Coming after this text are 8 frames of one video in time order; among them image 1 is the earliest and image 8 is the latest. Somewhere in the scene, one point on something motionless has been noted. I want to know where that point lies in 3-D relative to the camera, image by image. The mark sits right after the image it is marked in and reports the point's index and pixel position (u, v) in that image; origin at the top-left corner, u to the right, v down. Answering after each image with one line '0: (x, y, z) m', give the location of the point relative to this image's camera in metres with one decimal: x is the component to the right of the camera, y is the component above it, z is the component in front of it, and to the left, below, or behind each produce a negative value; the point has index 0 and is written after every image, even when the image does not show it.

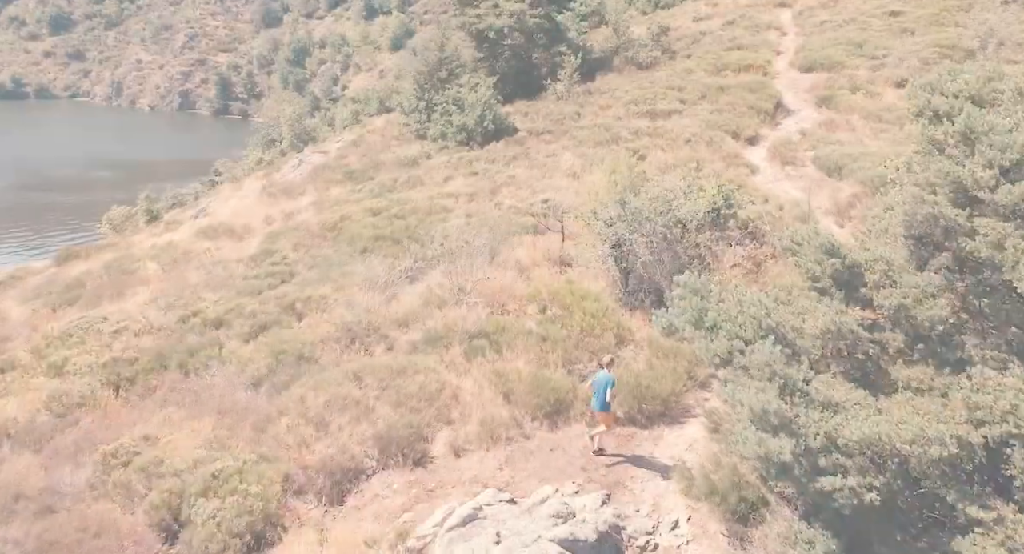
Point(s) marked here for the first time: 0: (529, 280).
0: (+0.3, -0.1, +16.0) m
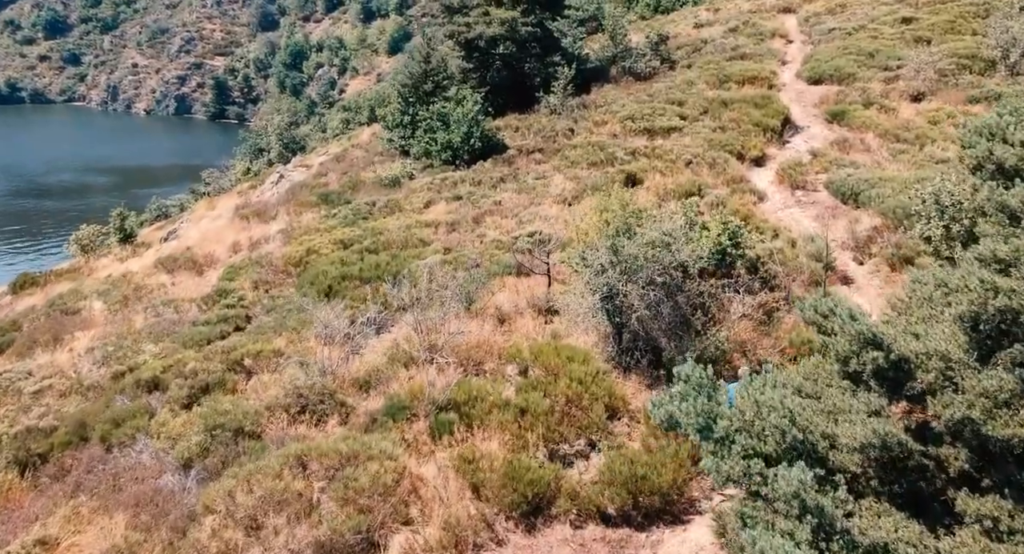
0: (0.0, -0.8, +14.1) m
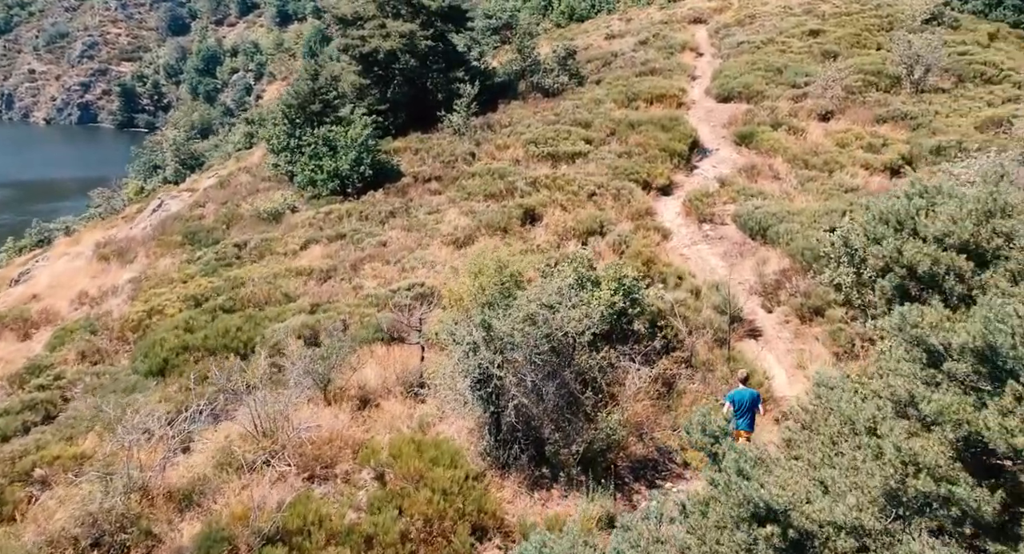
0: (-1.8, -1.8, +12.0) m
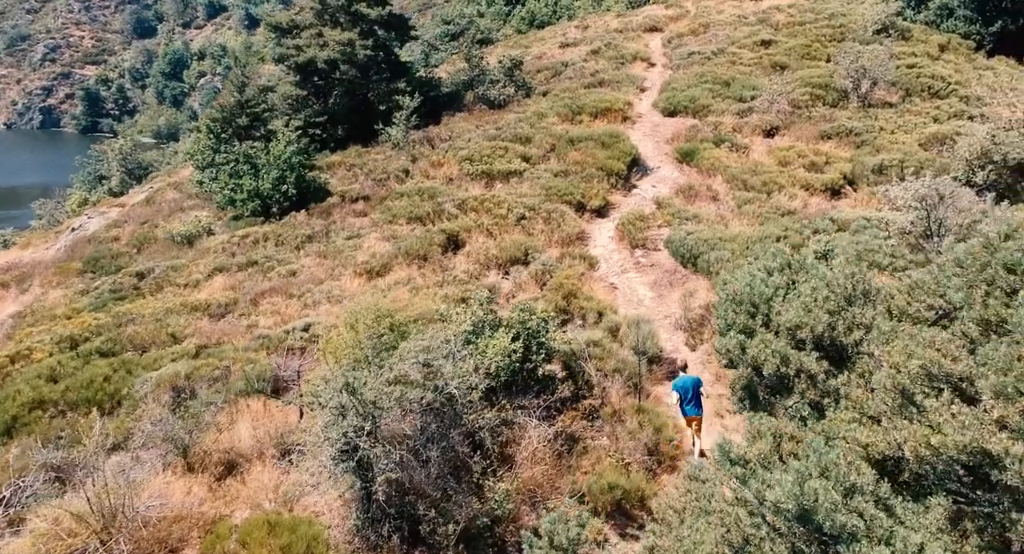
0: (-3.3, -2.5, +10.8) m
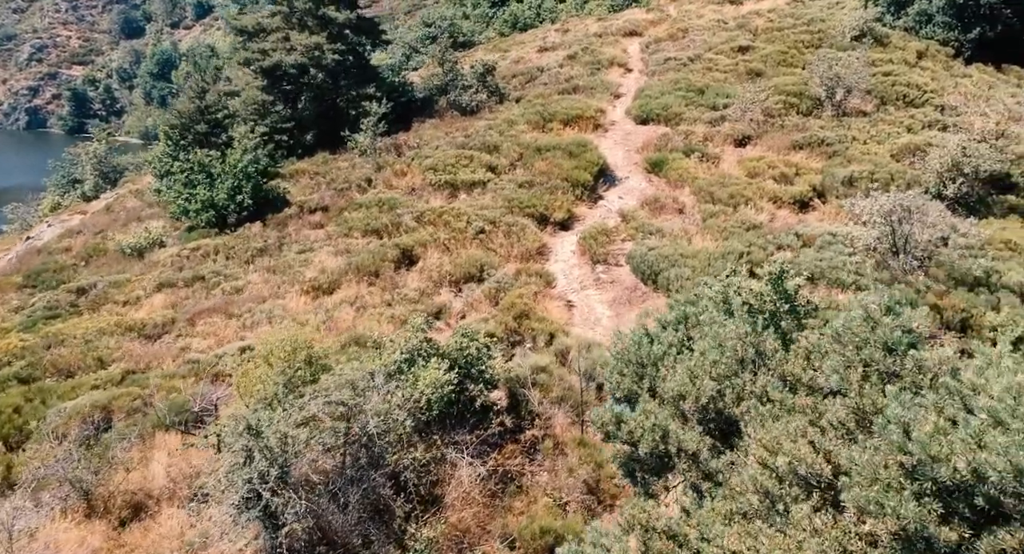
0: (-4.1, -2.8, +10.1) m
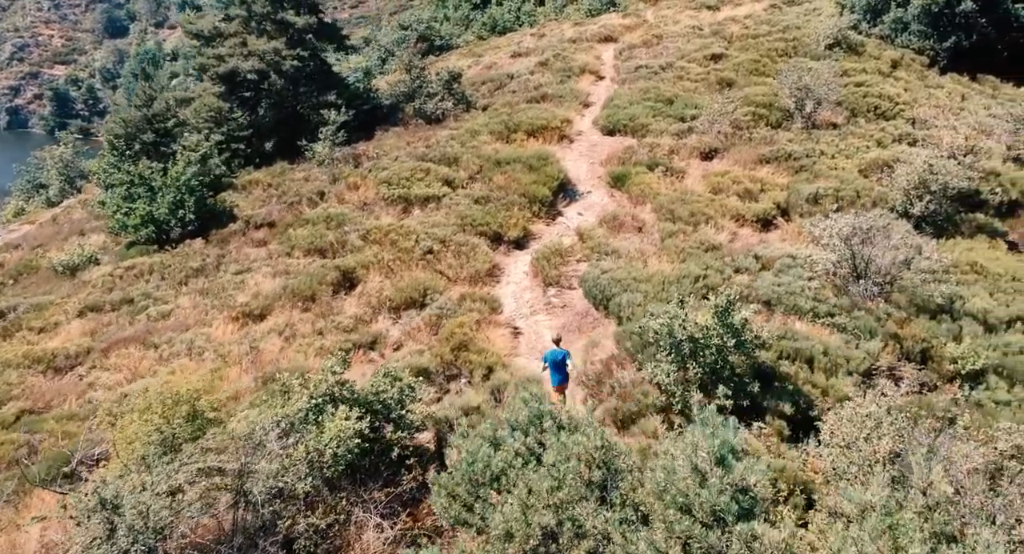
0: (-5.0, -3.2, +9.0) m
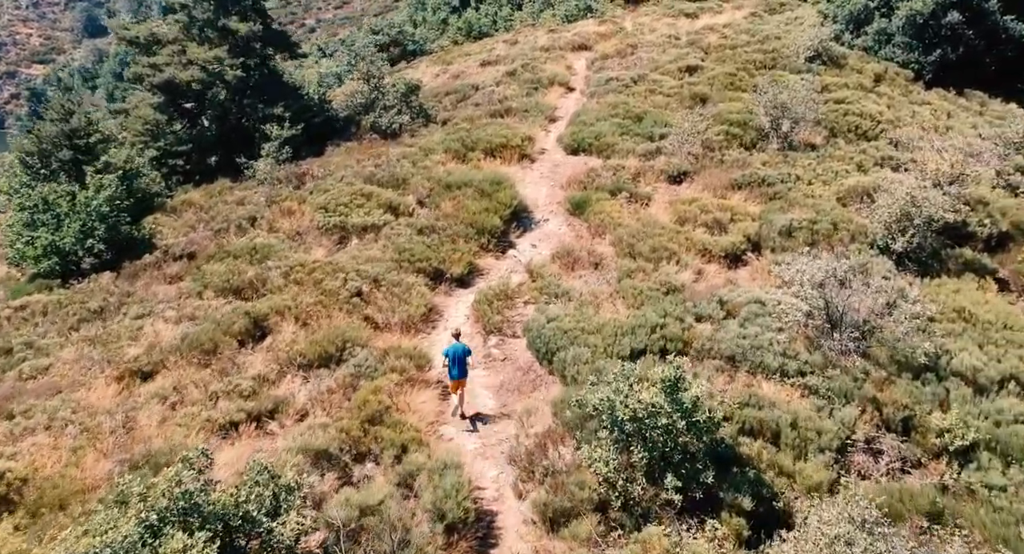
0: (-6.1, -4.1, +6.8) m
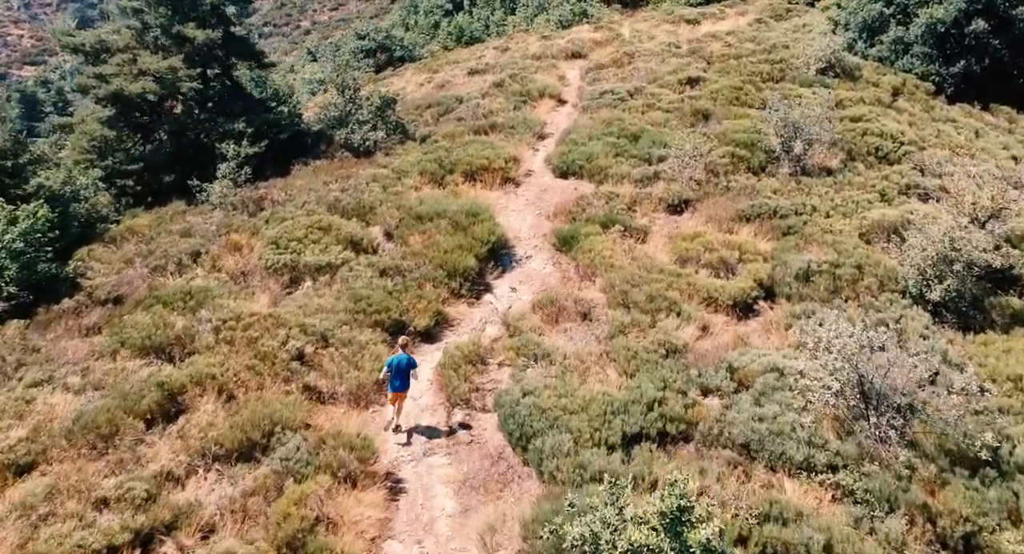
0: (-6.5, -5.0, +3.9) m
